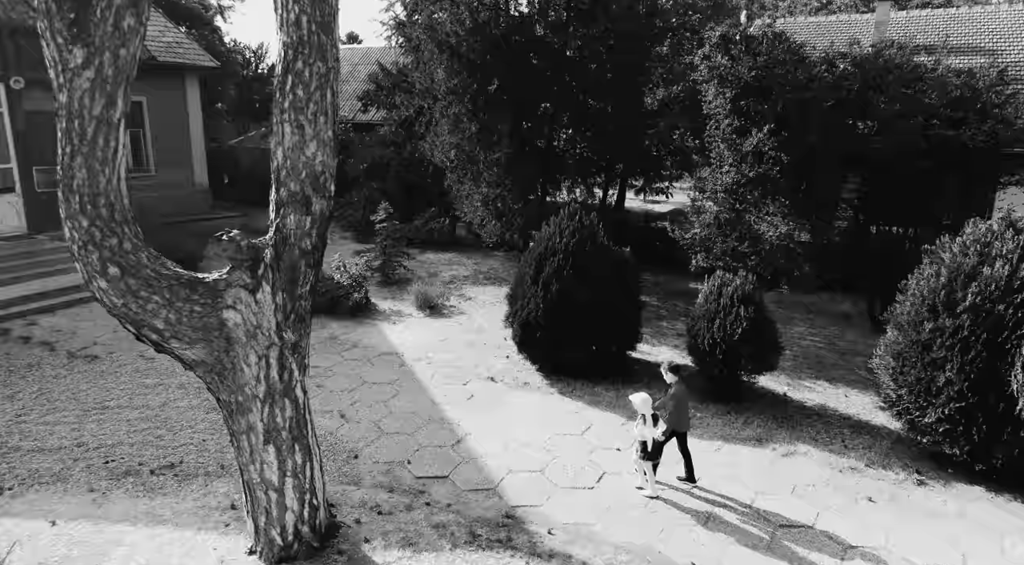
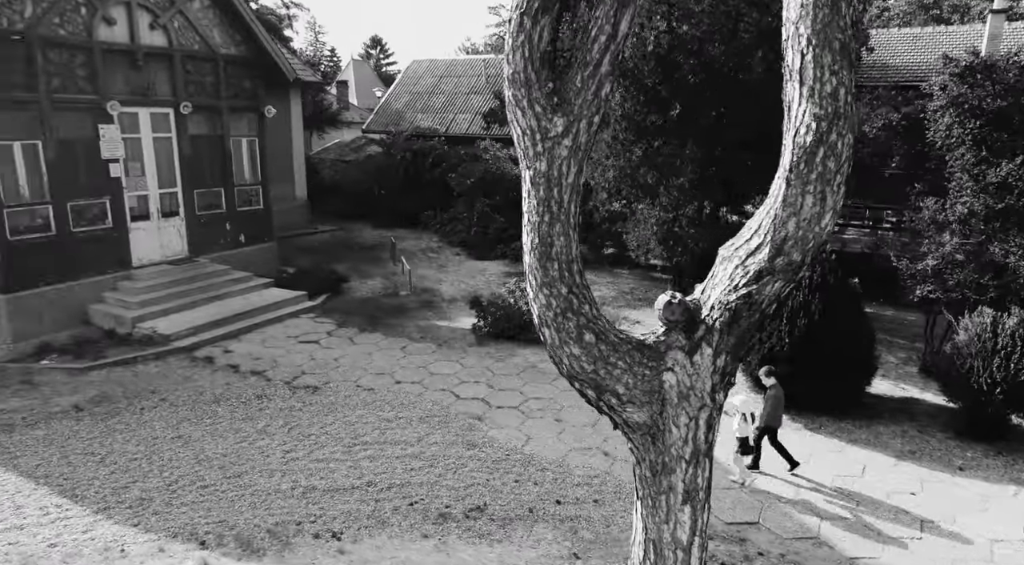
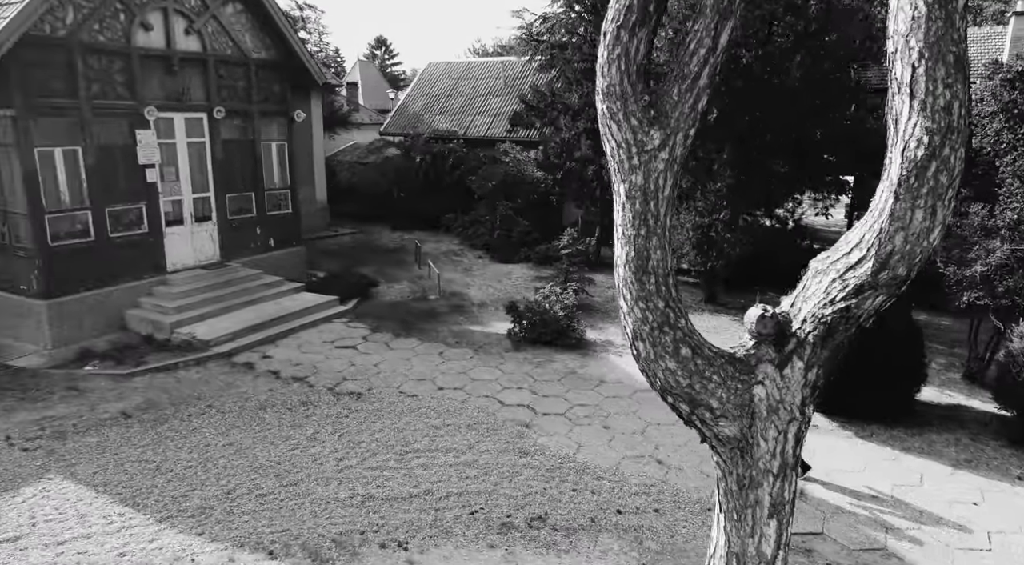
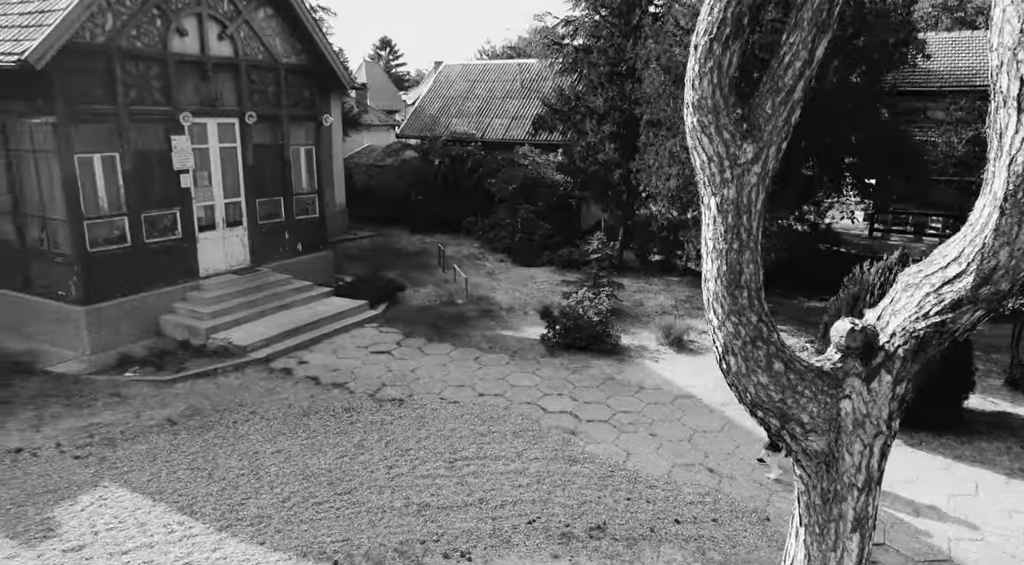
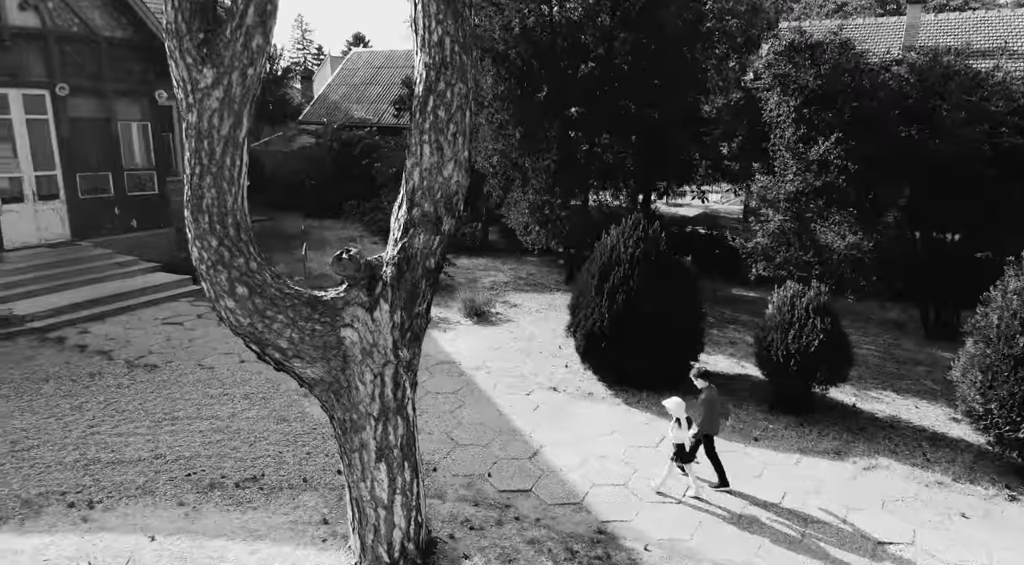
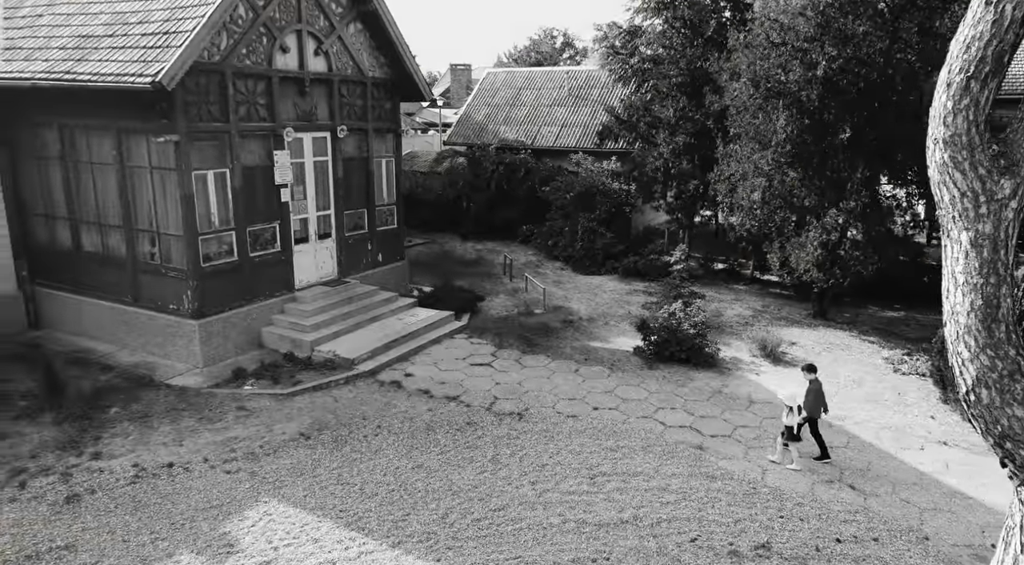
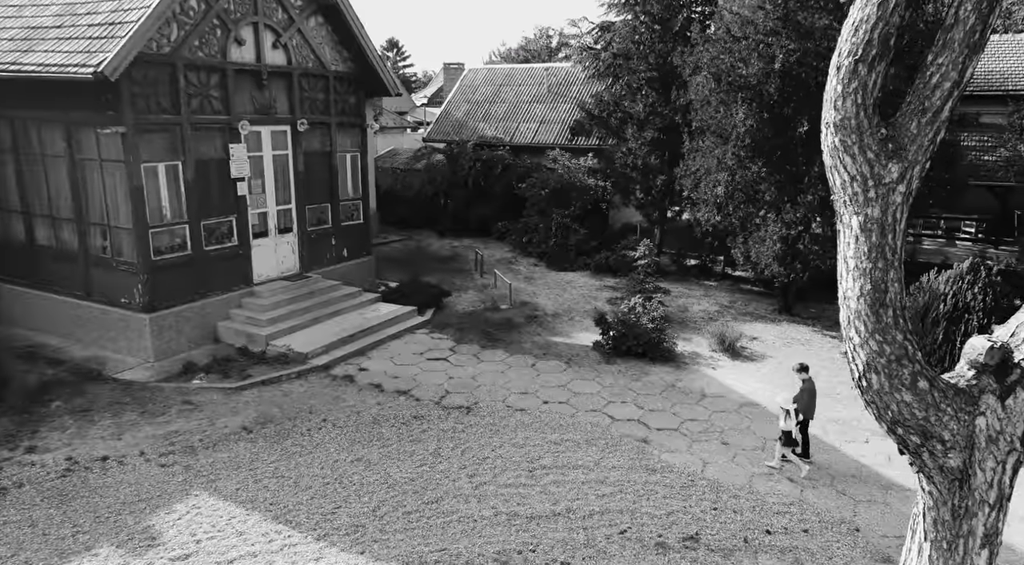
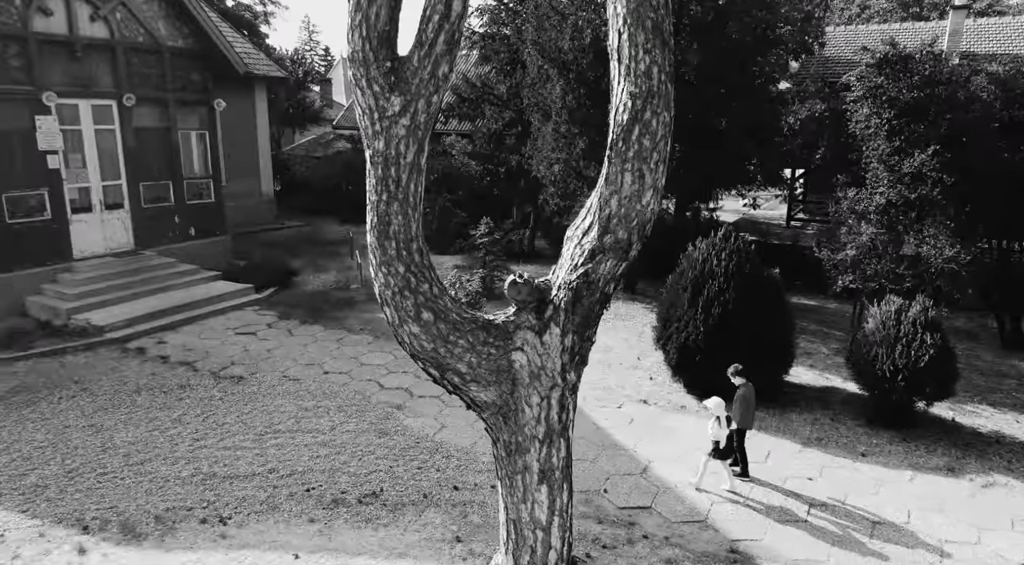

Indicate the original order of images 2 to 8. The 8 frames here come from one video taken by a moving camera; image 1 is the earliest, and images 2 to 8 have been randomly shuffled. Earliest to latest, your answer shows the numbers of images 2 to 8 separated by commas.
5, 8, 2, 3, 4, 7, 6
